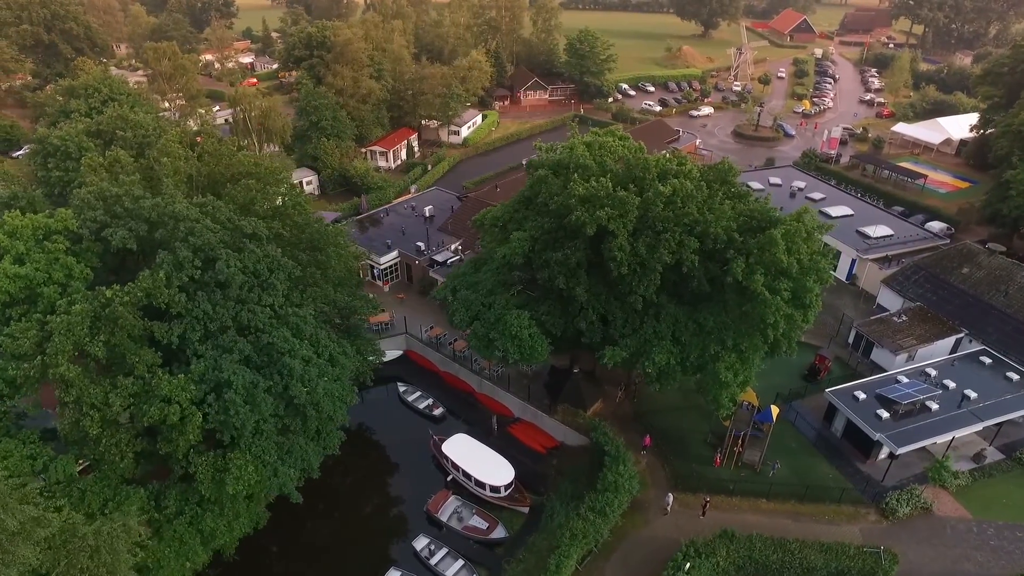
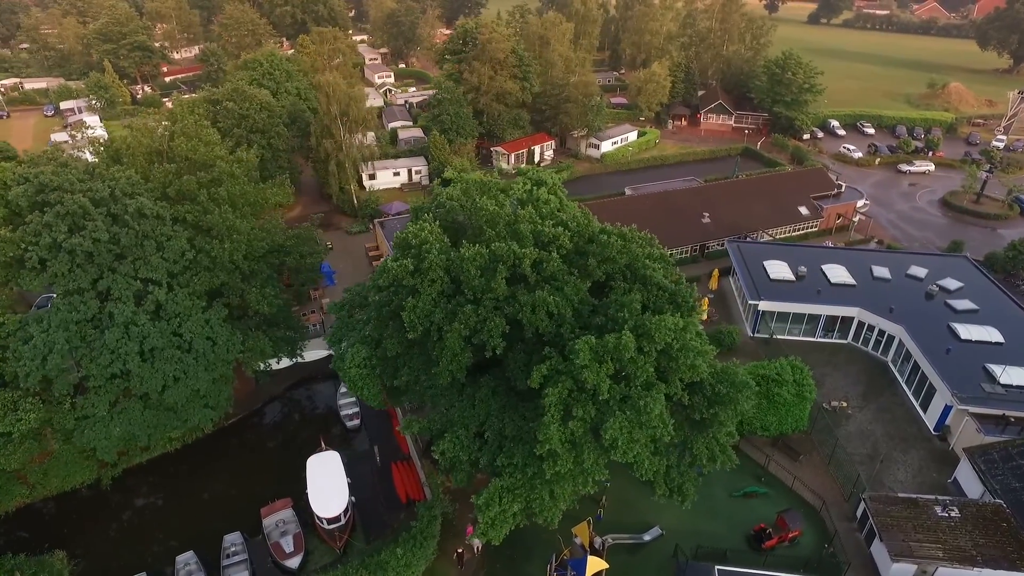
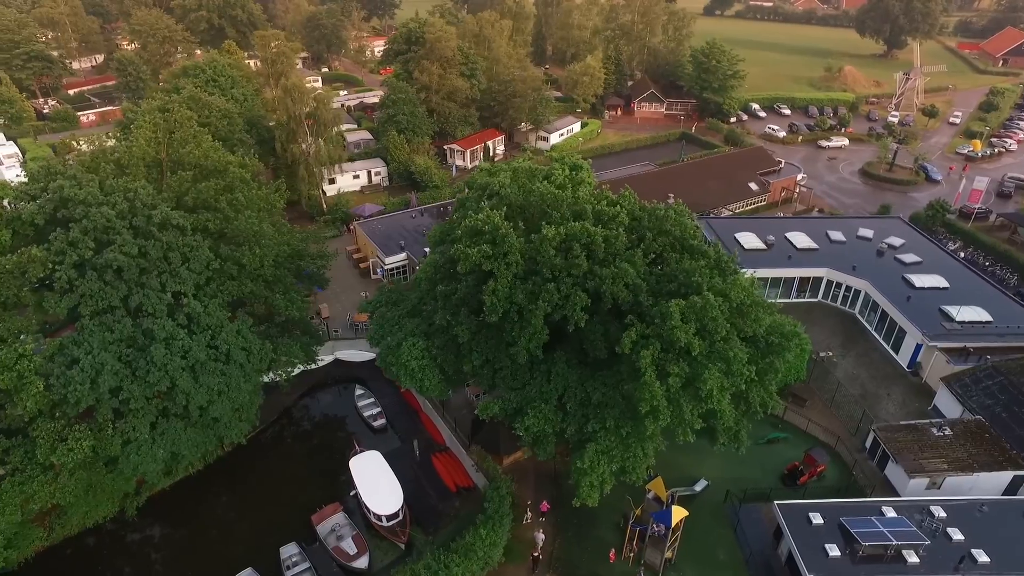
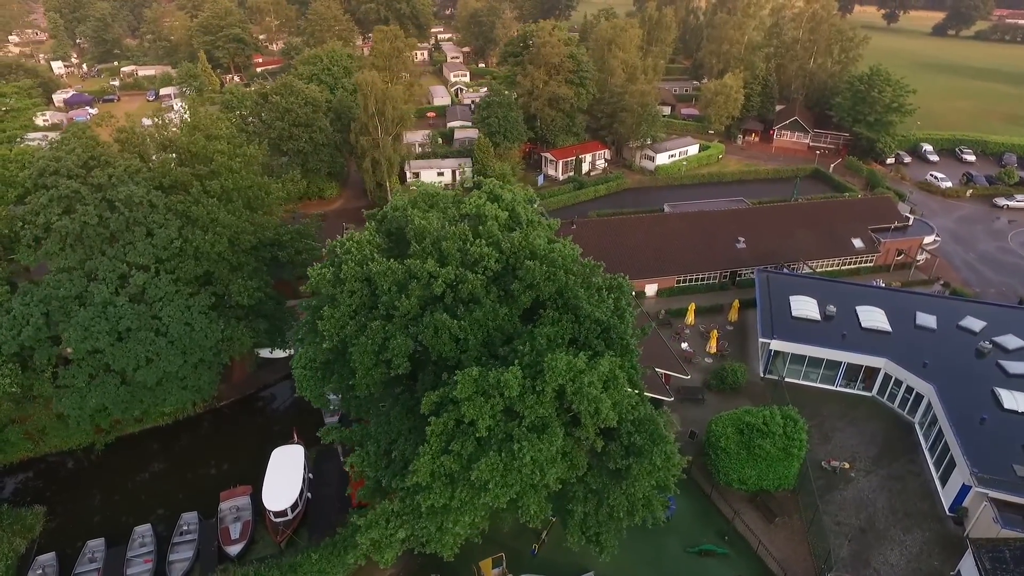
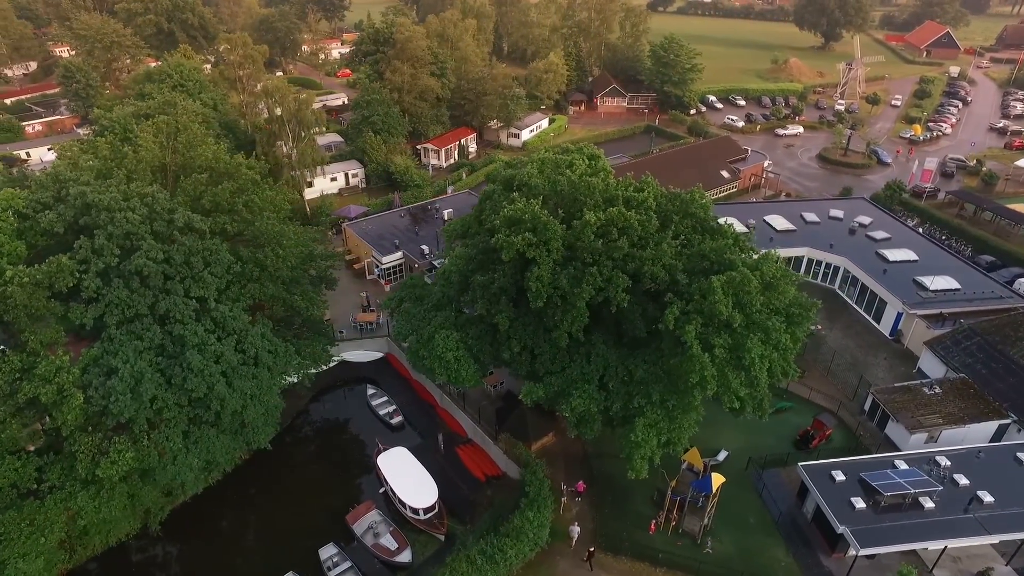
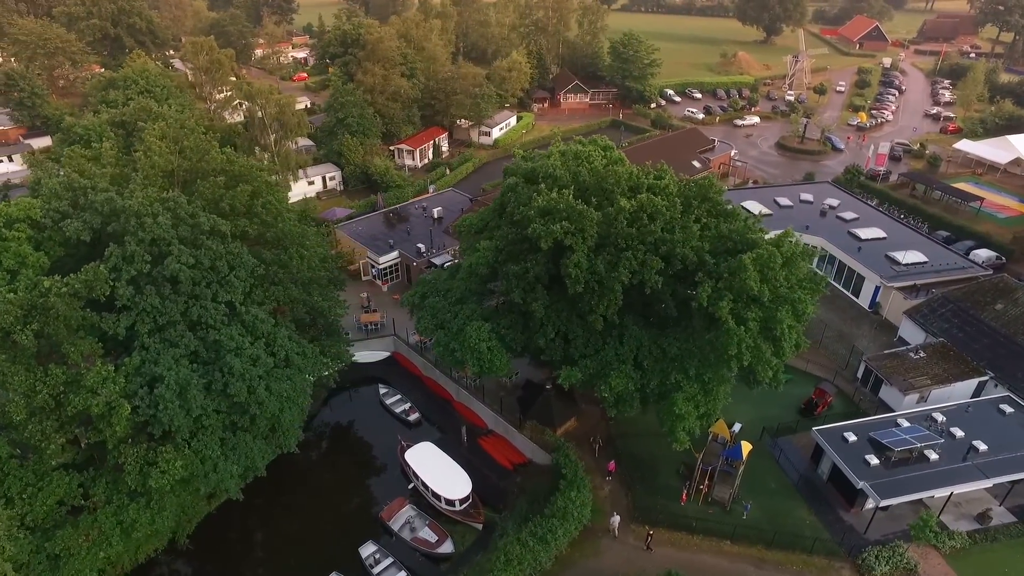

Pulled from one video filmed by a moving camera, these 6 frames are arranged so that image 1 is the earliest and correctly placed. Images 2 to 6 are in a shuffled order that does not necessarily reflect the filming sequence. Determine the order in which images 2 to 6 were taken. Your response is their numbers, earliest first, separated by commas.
6, 5, 3, 2, 4
